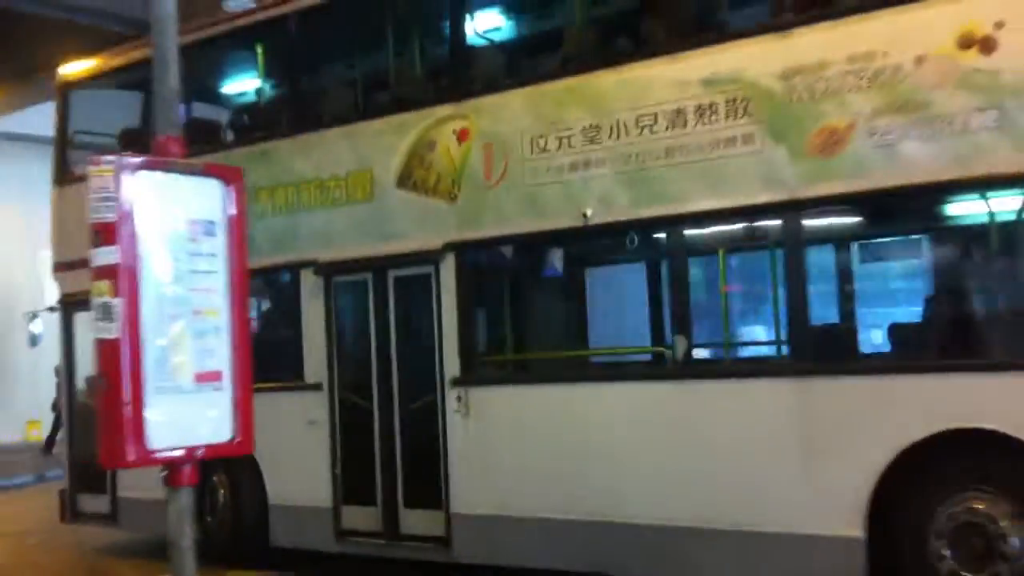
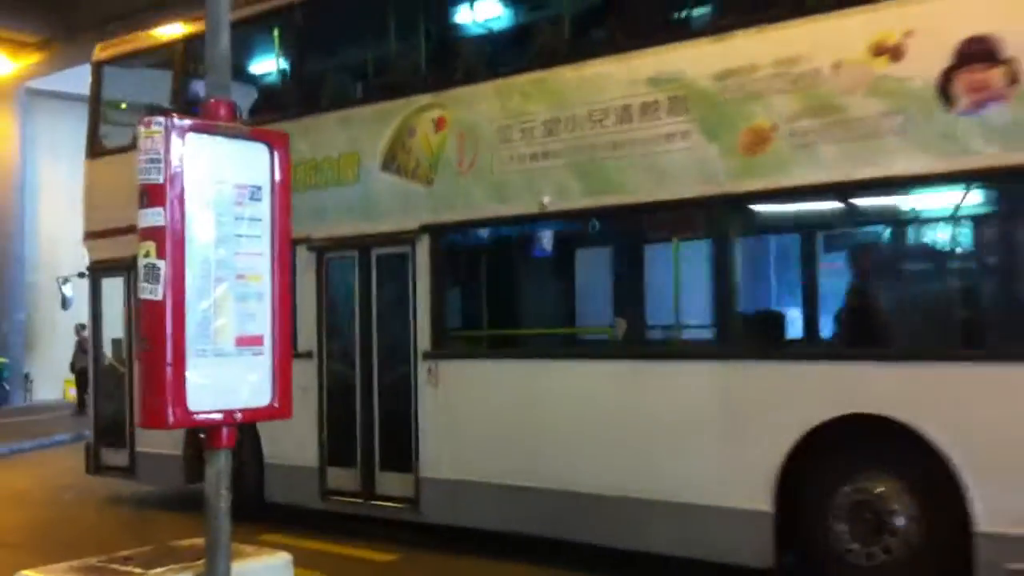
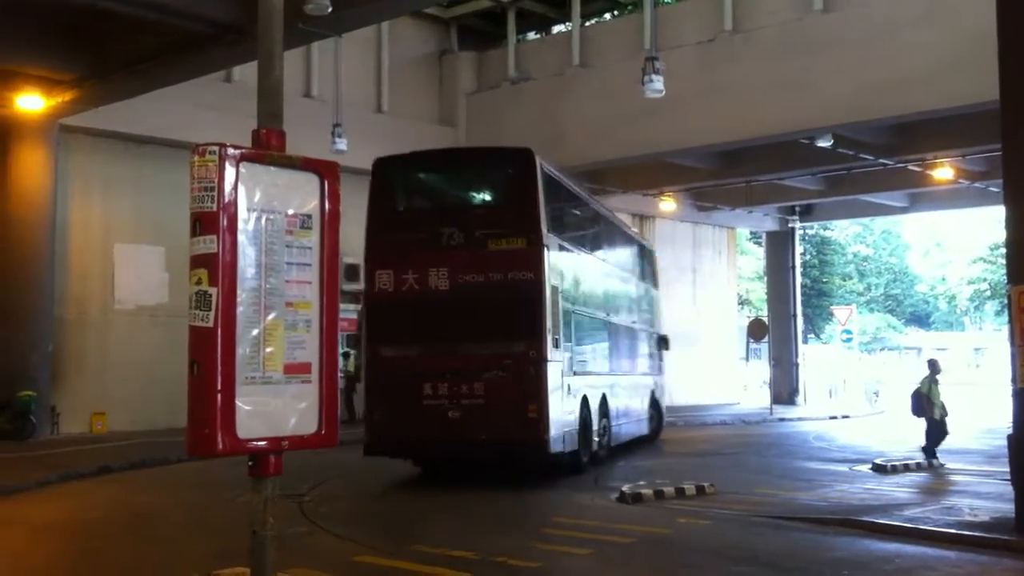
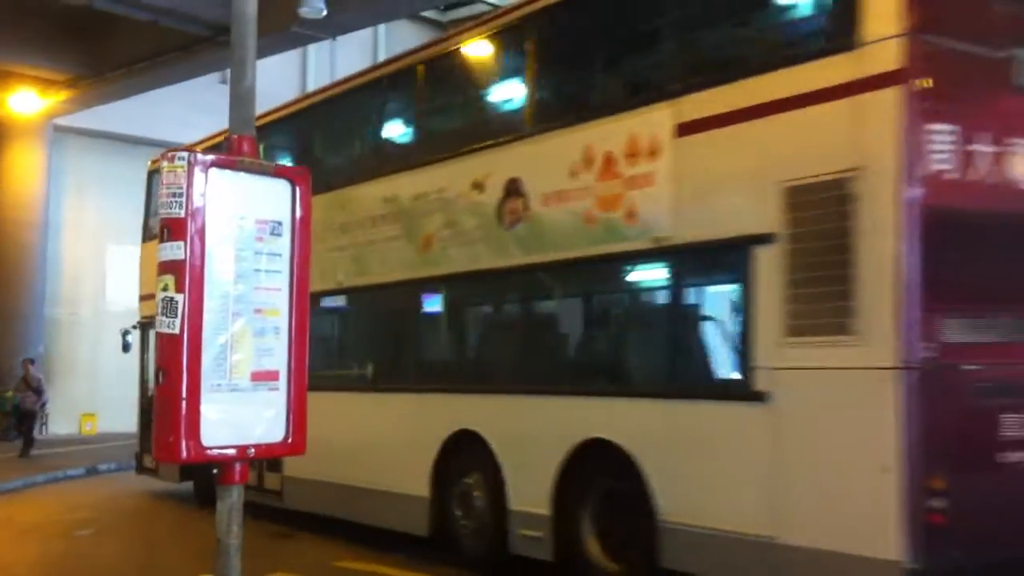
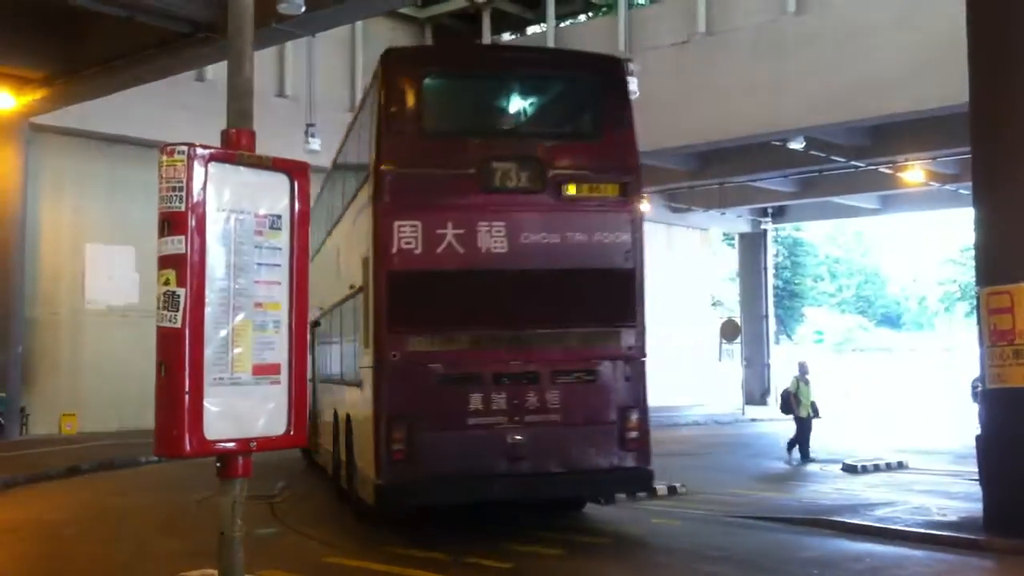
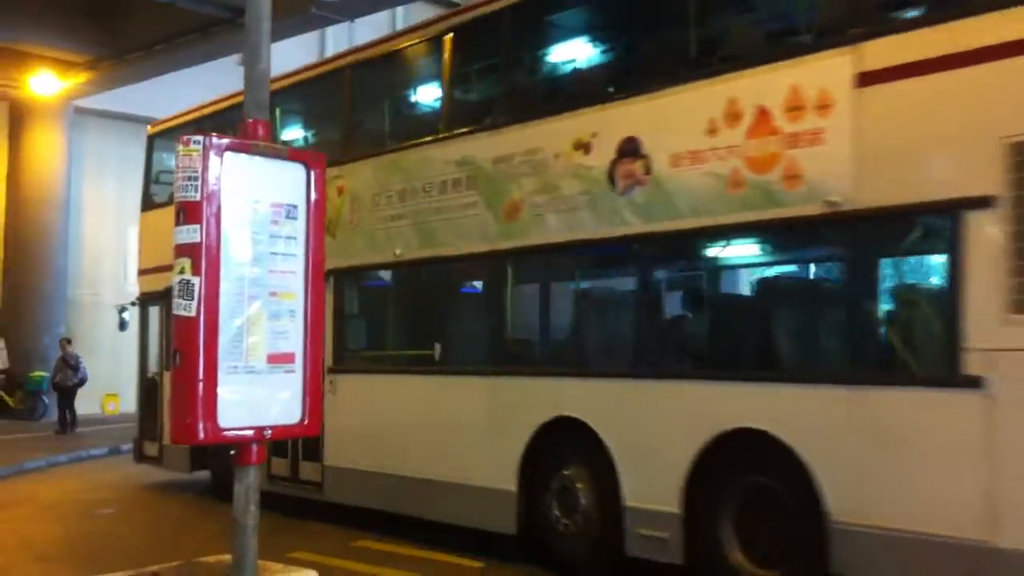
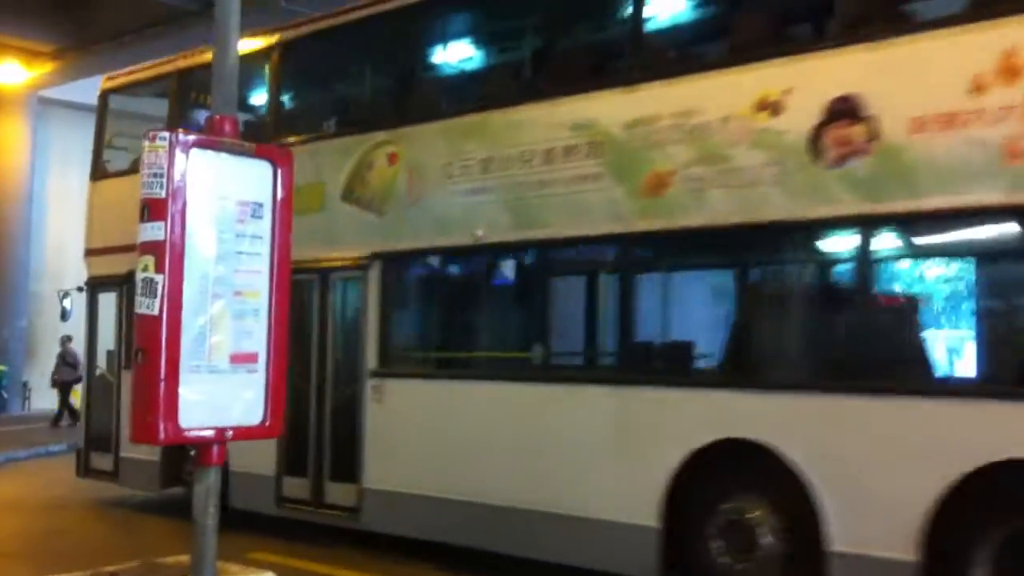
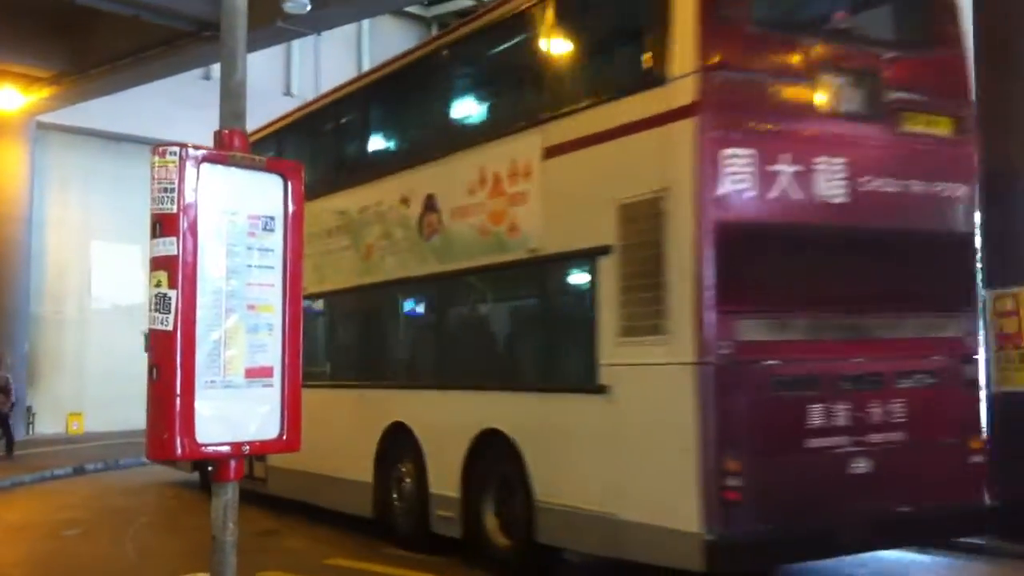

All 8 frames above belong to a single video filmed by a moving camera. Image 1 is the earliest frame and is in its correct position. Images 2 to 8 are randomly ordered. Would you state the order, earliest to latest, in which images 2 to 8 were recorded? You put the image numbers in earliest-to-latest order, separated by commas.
2, 7, 6, 4, 8, 5, 3
